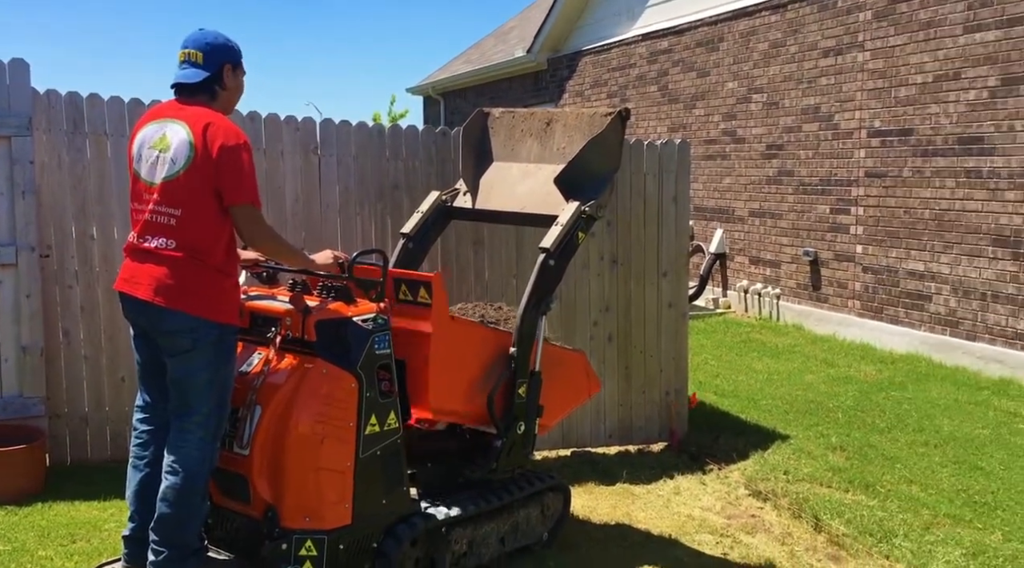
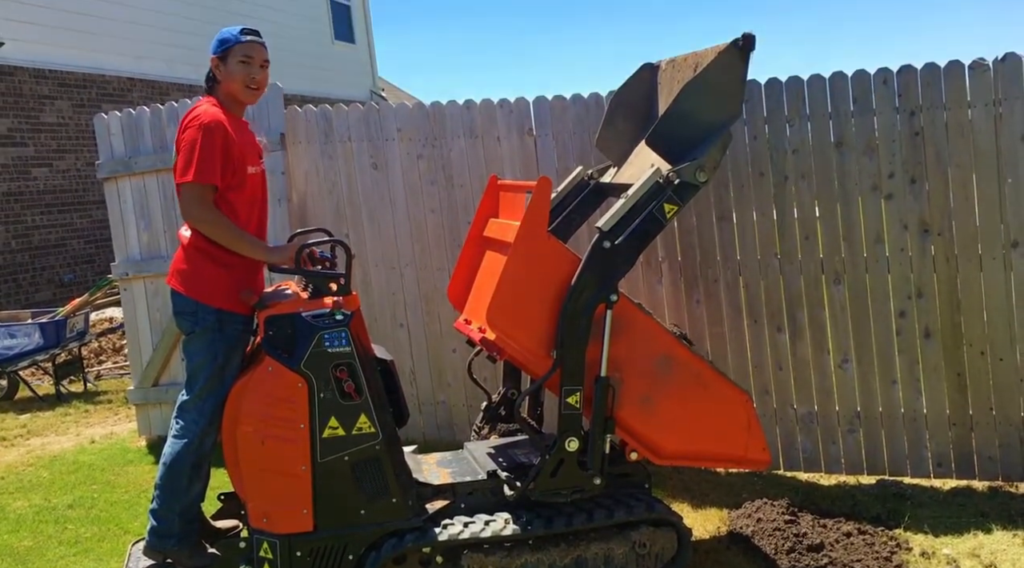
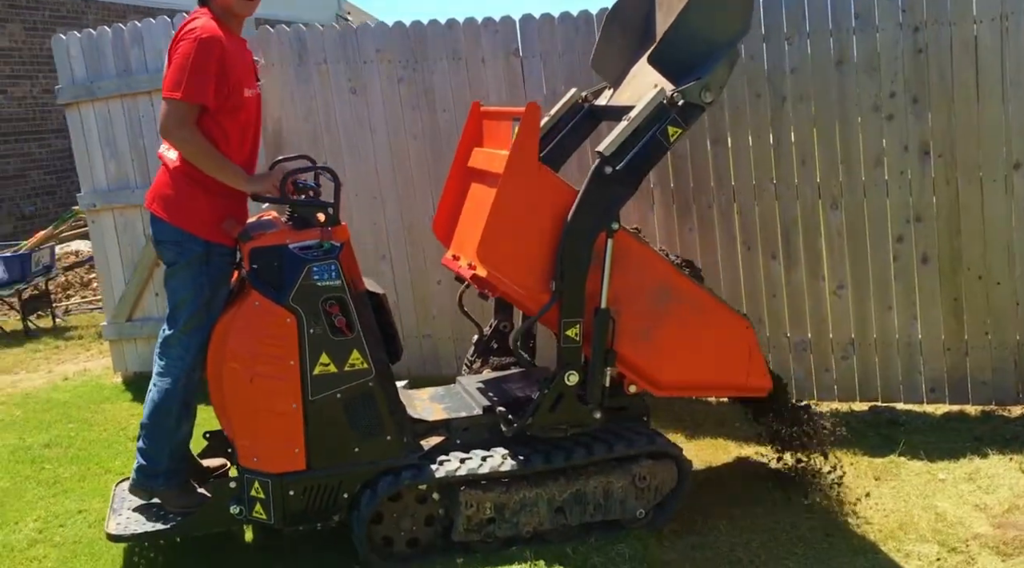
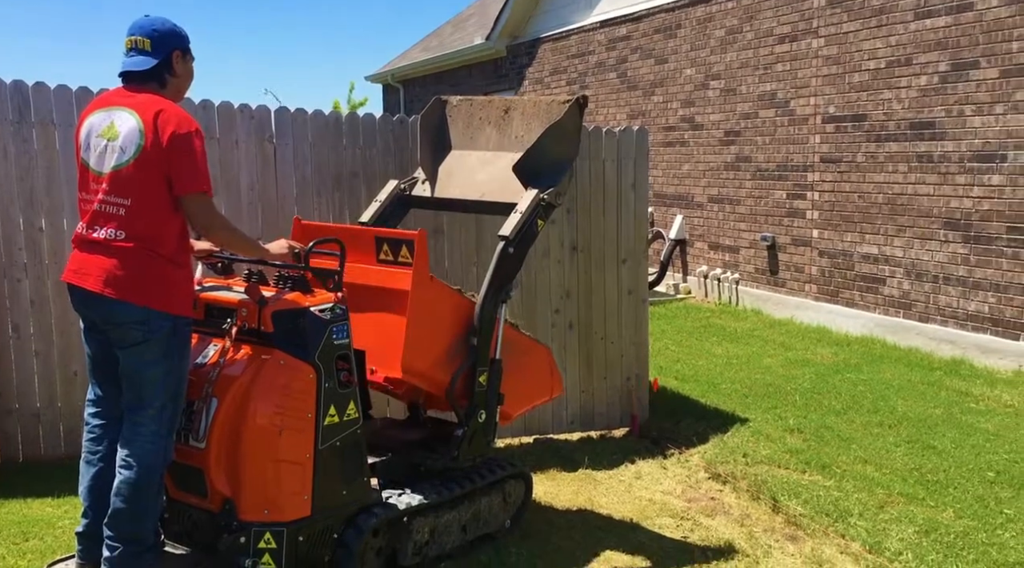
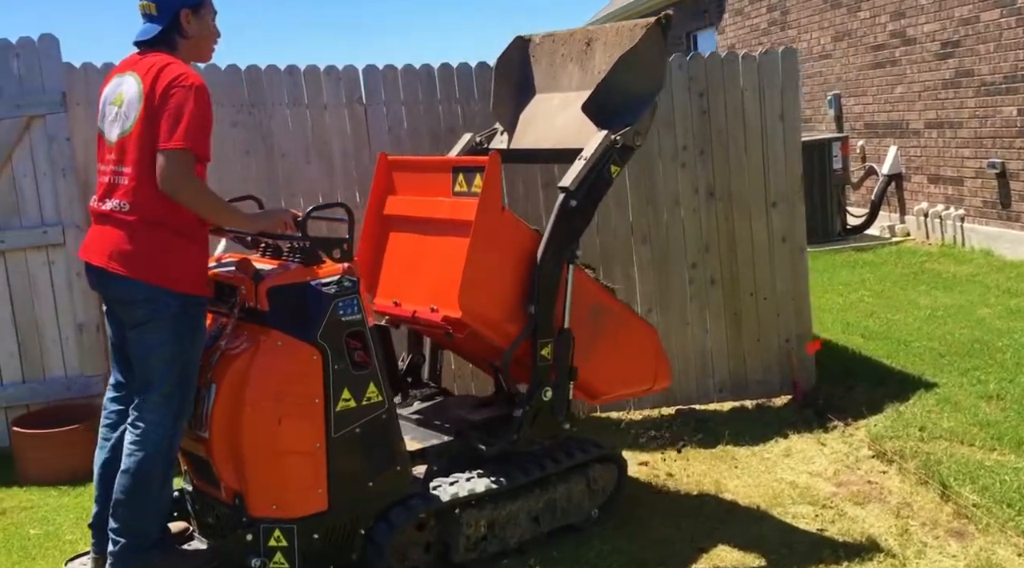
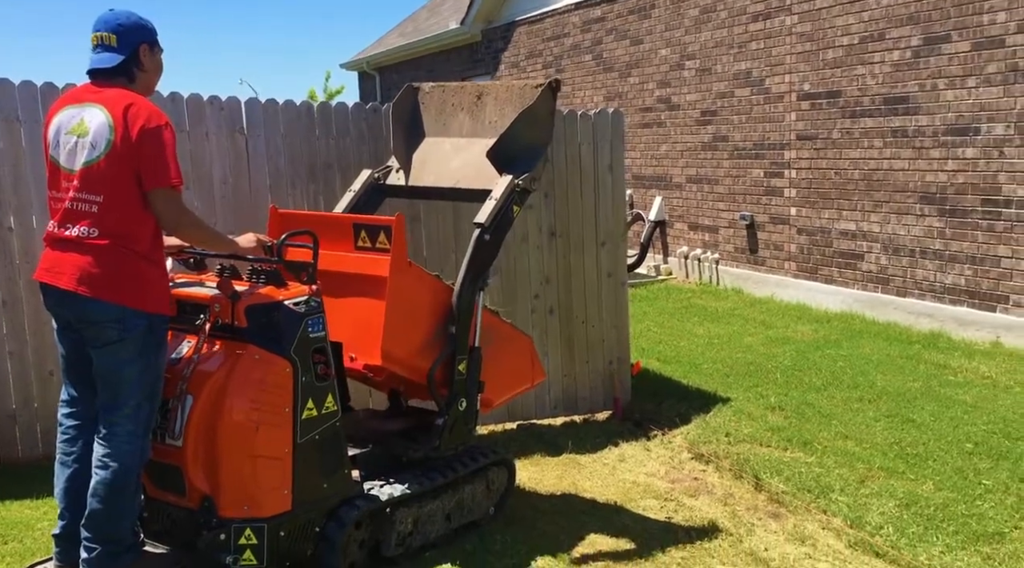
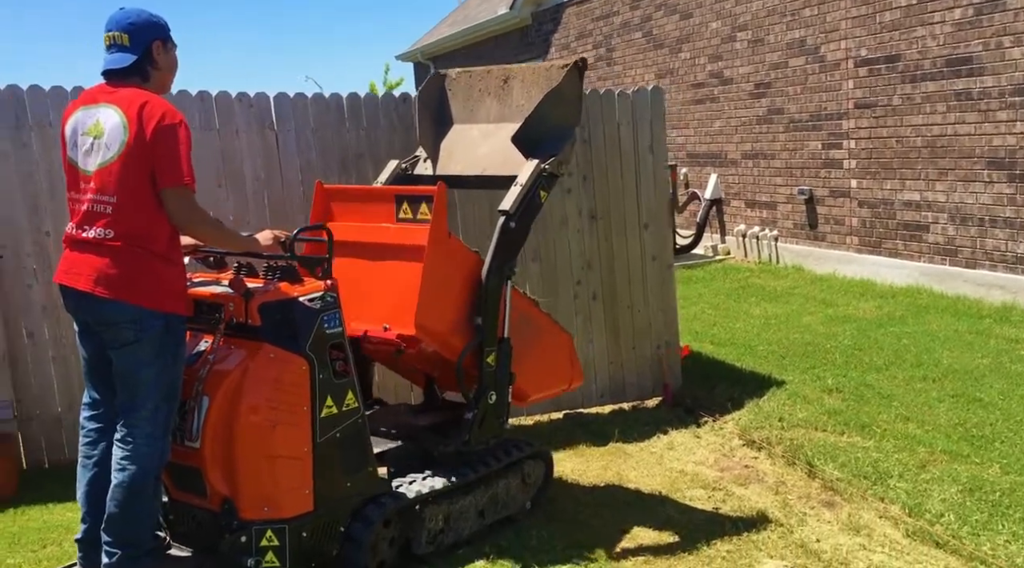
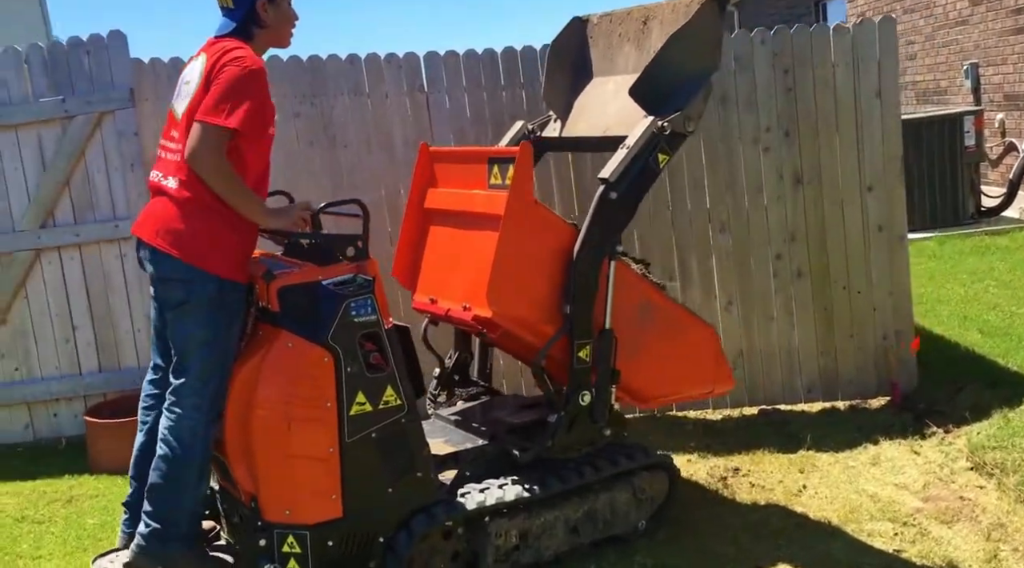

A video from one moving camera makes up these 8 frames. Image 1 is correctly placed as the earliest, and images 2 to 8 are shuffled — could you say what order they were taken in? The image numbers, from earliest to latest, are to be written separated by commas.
4, 6, 7, 5, 8, 3, 2
